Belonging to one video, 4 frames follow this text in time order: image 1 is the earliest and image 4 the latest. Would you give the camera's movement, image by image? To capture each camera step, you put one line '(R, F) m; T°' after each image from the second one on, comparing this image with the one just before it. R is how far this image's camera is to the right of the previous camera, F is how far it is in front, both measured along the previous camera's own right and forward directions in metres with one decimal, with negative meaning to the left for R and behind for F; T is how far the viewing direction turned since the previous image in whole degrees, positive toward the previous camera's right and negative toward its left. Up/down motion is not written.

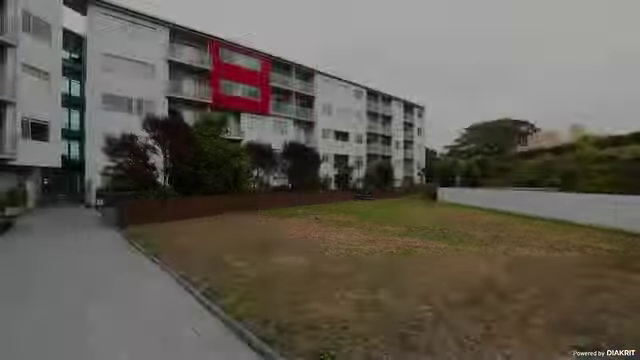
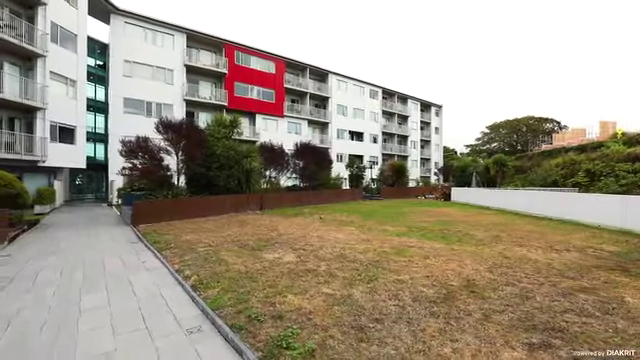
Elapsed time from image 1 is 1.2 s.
(+0.7, -0.3) m; -4°
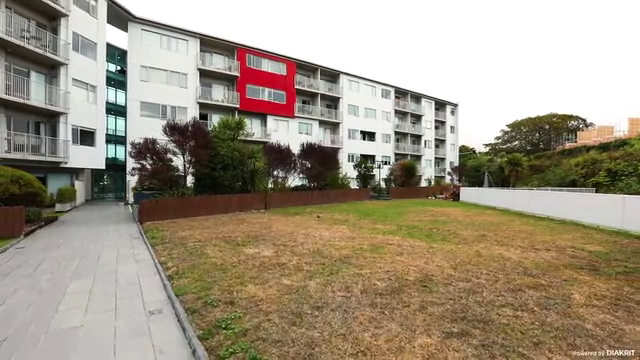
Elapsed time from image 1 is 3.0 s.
(+1.0, -0.4) m; -4°
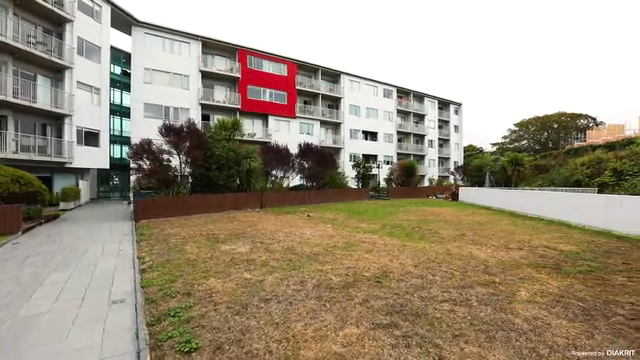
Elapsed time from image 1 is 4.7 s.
(+0.9, -0.3) m; -2°
